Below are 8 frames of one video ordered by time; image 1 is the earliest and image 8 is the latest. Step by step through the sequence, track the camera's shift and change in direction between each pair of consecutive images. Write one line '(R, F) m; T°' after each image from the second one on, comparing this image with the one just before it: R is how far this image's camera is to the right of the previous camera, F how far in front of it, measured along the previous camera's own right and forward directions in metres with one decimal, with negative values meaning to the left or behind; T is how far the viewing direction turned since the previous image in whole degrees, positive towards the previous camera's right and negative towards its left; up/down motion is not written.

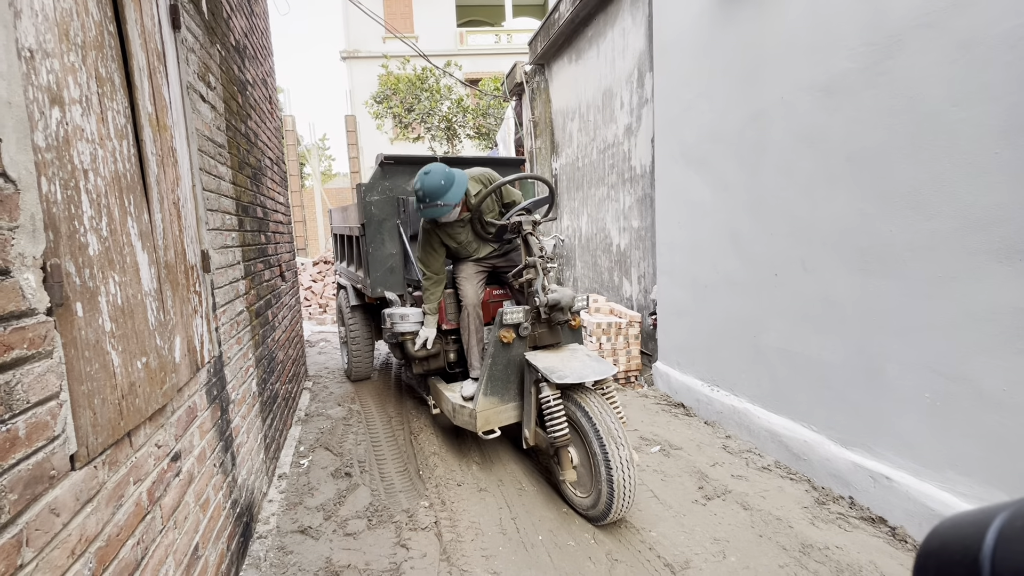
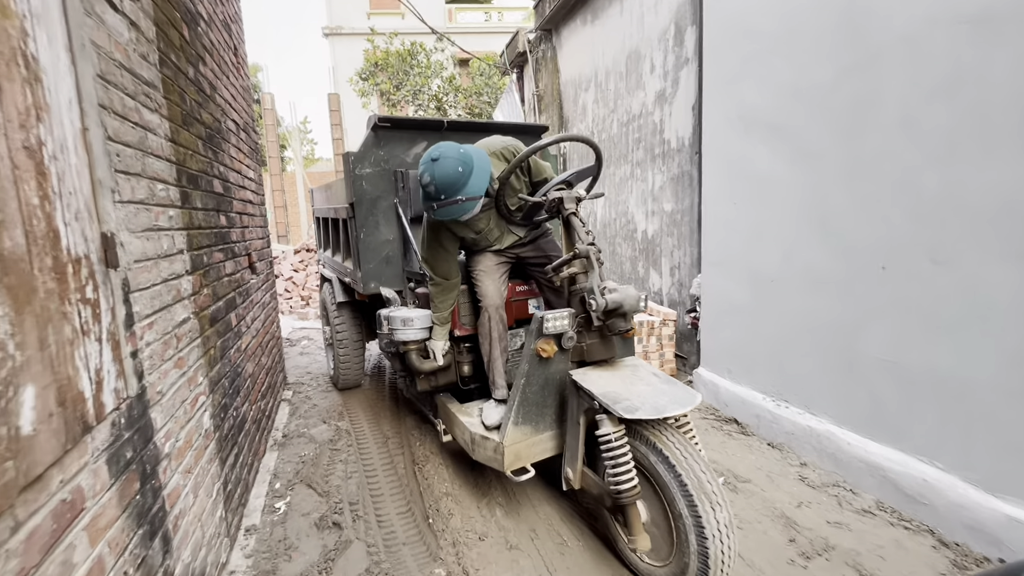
(-0.3, +0.7) m; +2°
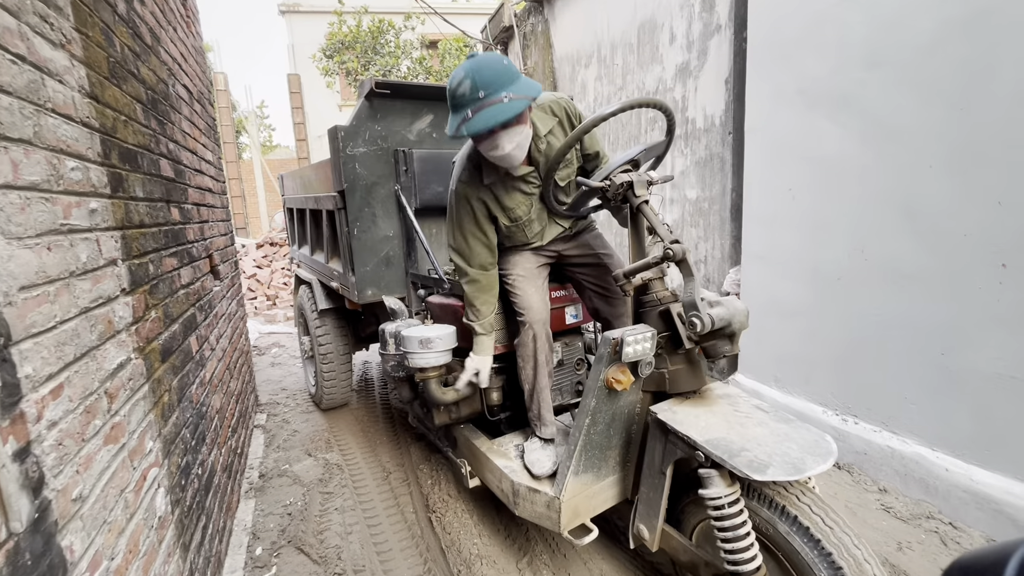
(-0.3, +0.6) m; +4°
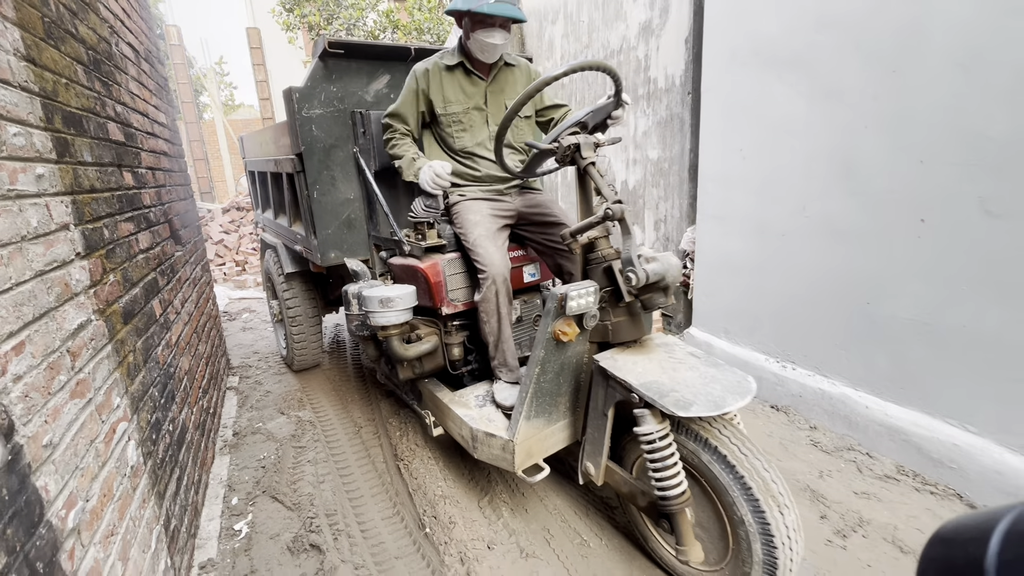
(+0.1, -0.1) m; +3°
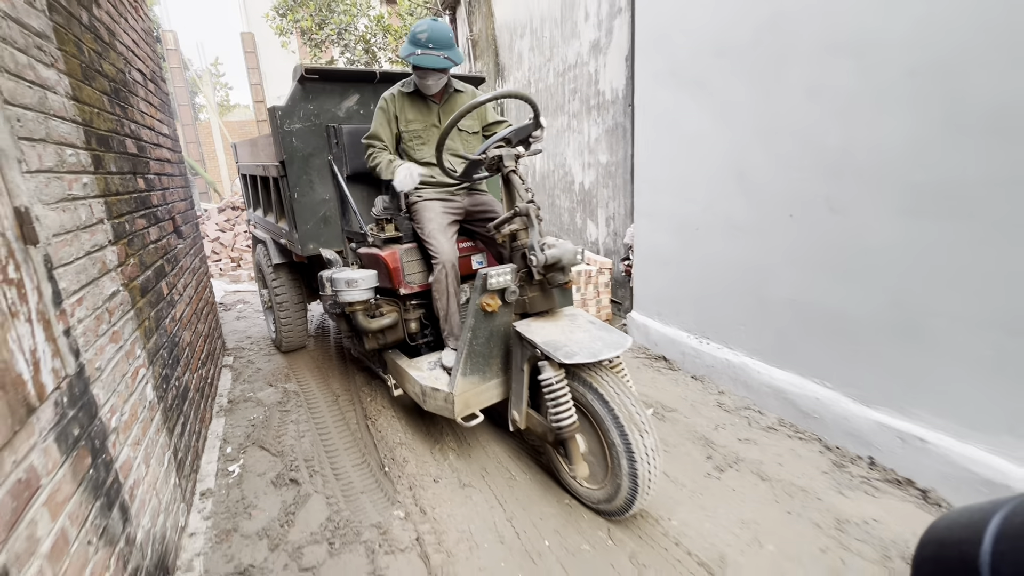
(+0.3, -0.5) m; 0°
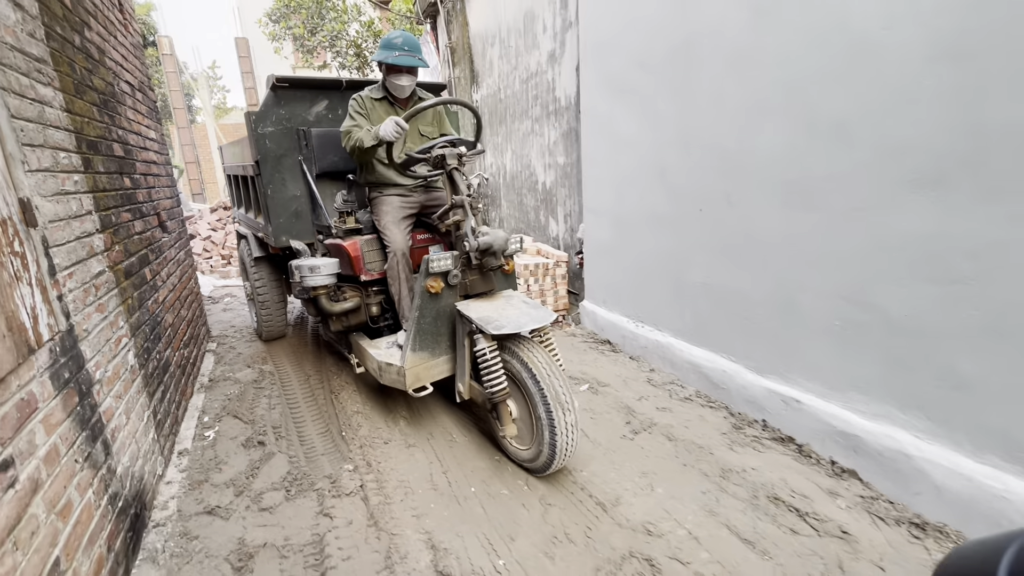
(+0.4, -0.4) m; 0°
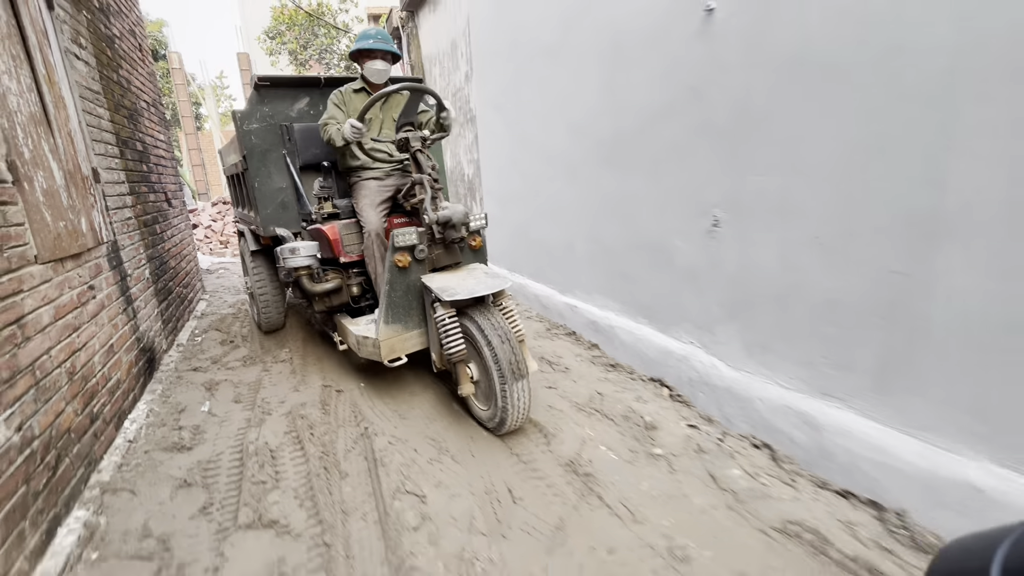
(+1.1, -1.4) m; -1°
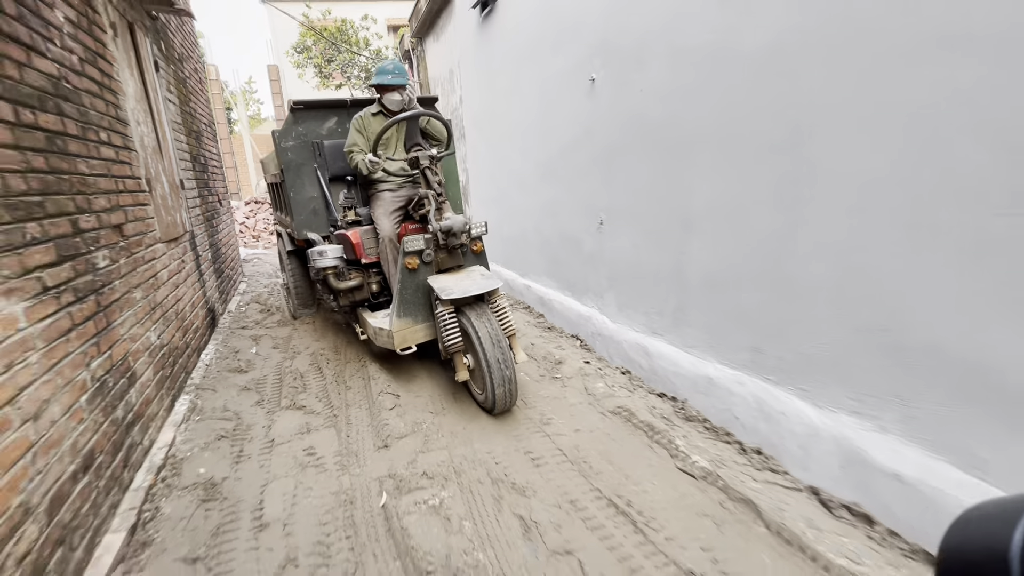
(+0.5, -1.2) m; -2°
